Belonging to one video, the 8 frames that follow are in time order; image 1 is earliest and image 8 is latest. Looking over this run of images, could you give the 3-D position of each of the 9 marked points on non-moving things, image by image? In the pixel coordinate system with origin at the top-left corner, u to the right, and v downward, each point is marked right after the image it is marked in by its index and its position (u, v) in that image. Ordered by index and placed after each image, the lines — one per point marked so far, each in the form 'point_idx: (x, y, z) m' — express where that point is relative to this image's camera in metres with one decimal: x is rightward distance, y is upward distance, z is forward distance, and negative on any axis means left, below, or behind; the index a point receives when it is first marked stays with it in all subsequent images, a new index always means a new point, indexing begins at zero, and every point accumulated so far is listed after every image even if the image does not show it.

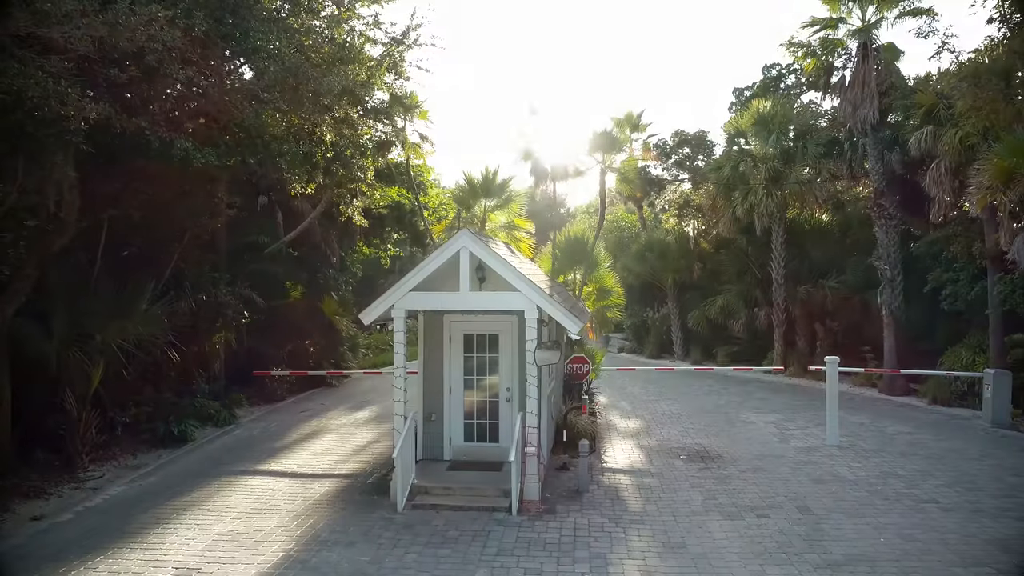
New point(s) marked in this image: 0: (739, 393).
0: (+6.1, -2.8, +19.0) m
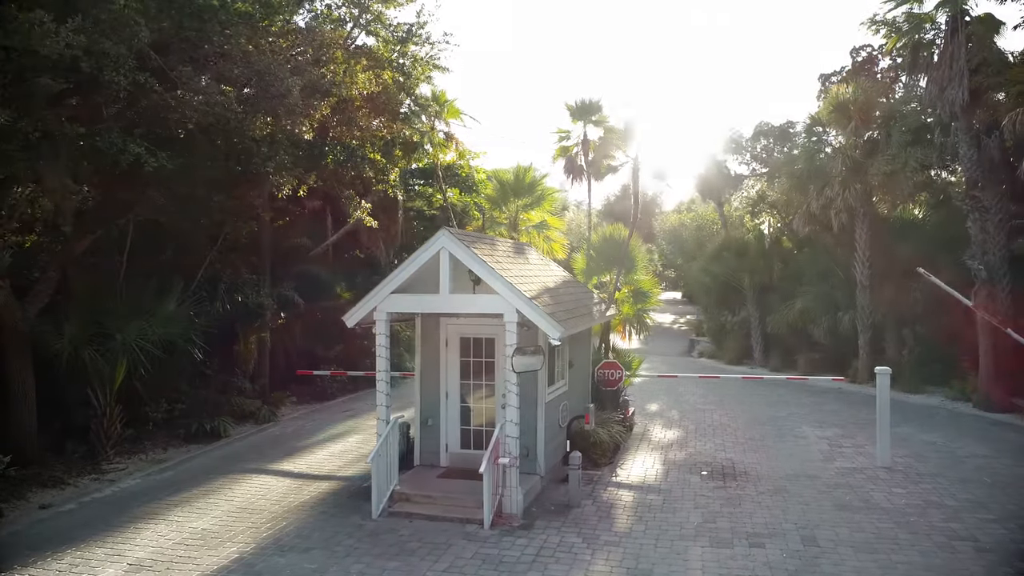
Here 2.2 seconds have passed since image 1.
0: (+7.3, -2.9, +17.5) m
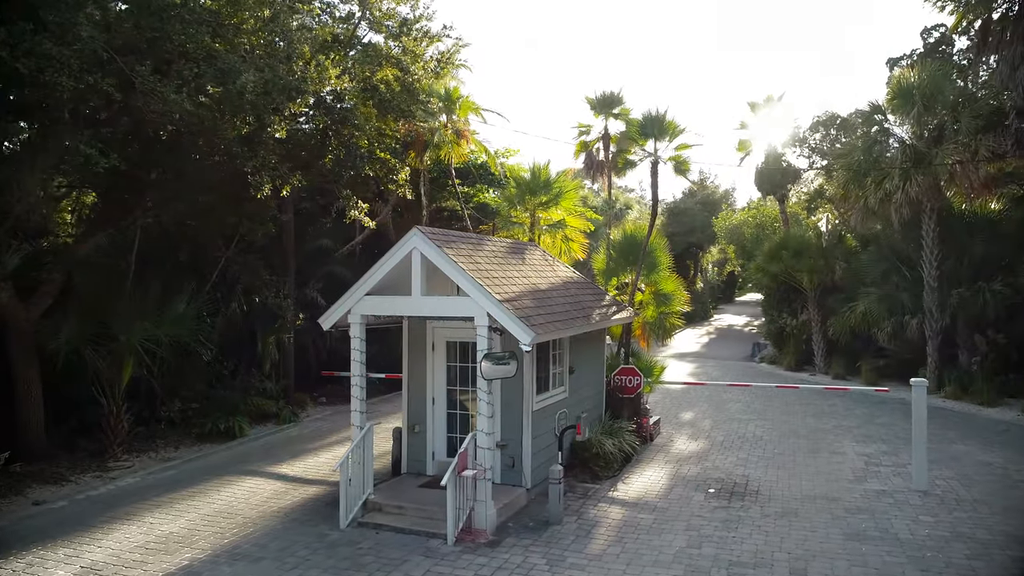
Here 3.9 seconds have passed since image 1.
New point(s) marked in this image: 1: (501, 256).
0: (+7.9, -2.9, +16.1) m
1: (-0.2, +0.5, +10.1) m
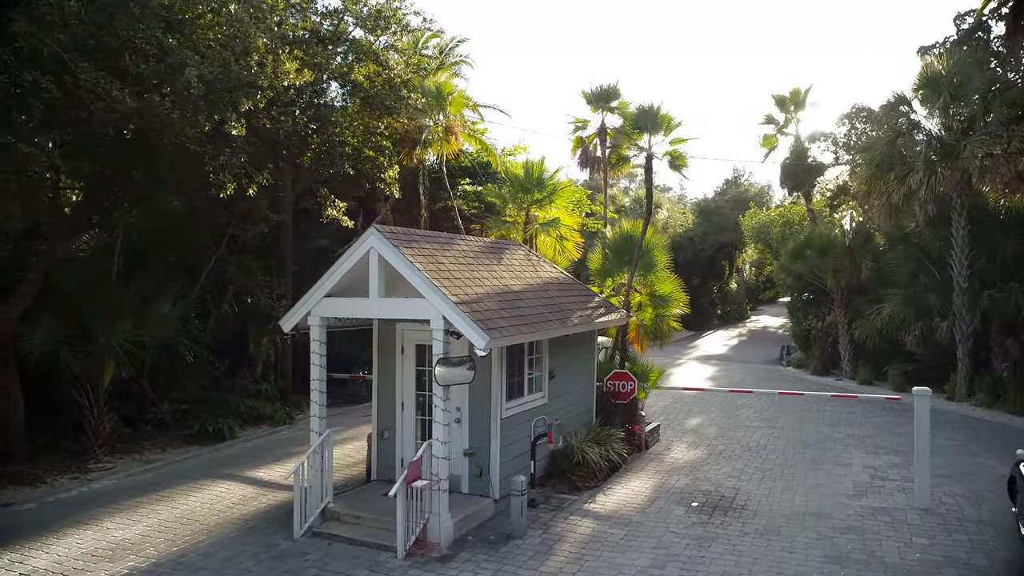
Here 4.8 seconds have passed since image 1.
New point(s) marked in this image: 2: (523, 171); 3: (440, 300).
0: (+7.9, -2.9, +15.3) m
1: (-0.6, +0.4, +9.7) m
2: (+0.2, +2.2, +13.4) m
3: (-0.8, -0.1, +7.8) m
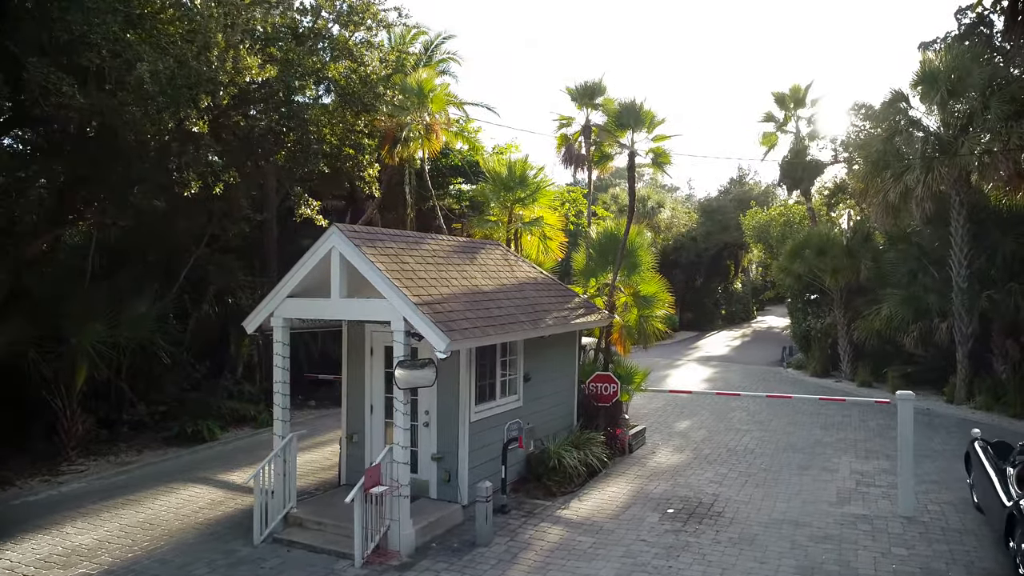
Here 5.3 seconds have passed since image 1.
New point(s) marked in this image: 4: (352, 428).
0: (+7.6, -2.9, +14.9) m
1: (-0.9, +0.4, +9.5) m
2: (-0.1, +2.2, +13.2) m
3: (-1.2, -0.1, +7.6) m
4: (-2.2, -1.9, +9.6) m
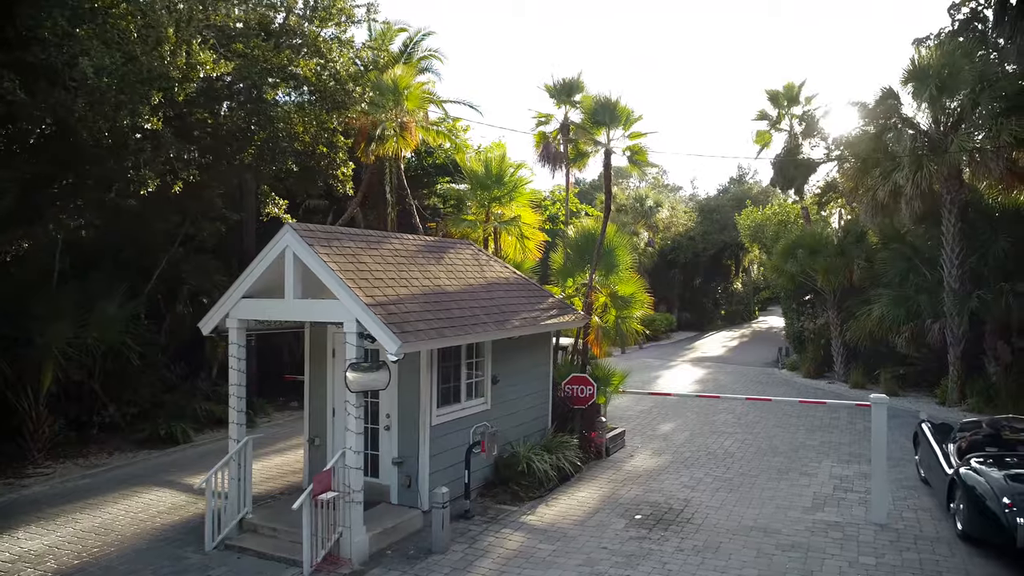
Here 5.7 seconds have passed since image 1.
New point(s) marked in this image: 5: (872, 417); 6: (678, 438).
0: (+7.2, -2.9, +14.6) m
1: (-1.4, +0.4, +9.3) m
2: (-0.5, +2.2, +13.0) m
3: (-1.7, -0.1, +7.4) m
4: (-2.6, -1.9, +9.4) m
5: (+4.5, -1.6, +8.8) m
6: (+3.2, -2.9, +13.8) m
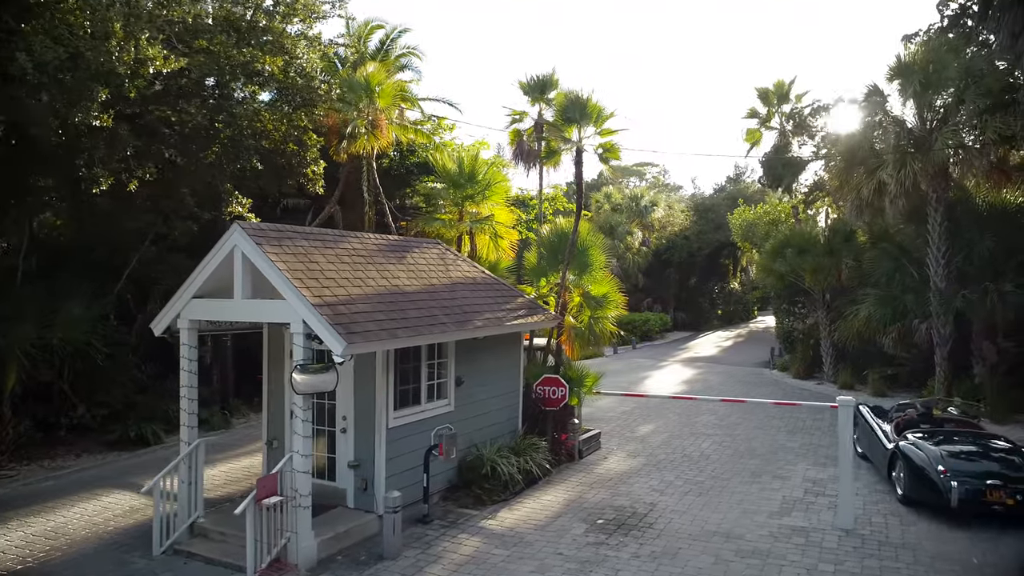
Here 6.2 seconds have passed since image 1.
0: (+6.7, -2.9, +14.4) m
1: (-1.9, +0.4, +9.1) m
2: (-1.0, +2.2, +12.8) m
3: (-2.2, -0.1, +7.3) m
4: (-3.1, -1.9, +9.2) m
5: (+4.0, -1.6, +8.6) m
6: (+2.8, -2.9, +13.6) m
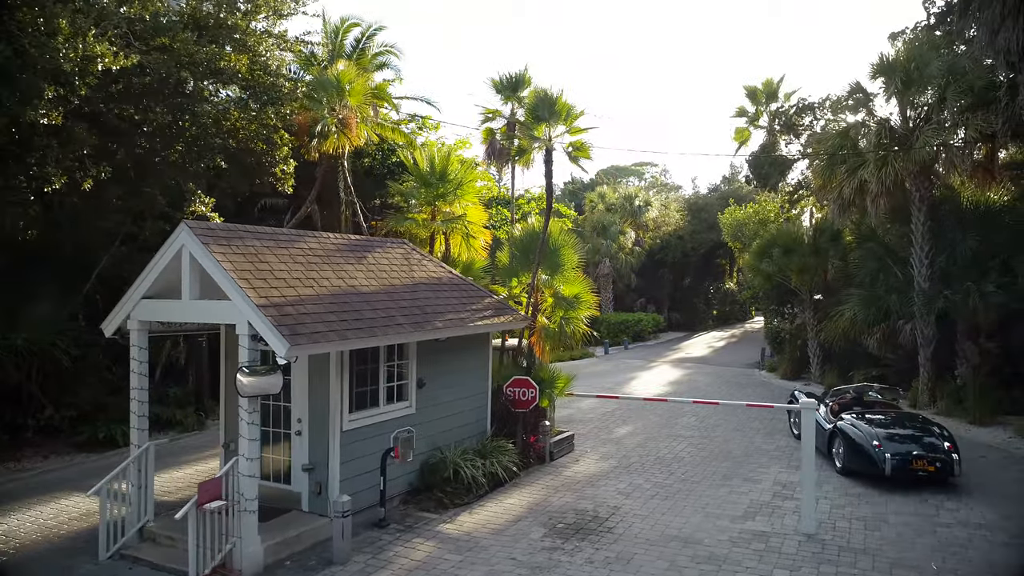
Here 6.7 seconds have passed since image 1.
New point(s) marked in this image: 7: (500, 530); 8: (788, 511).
0: (+6.2, -2.9, +14.3) m
1: (-2.4, +0.4, +9.0) m
2: (-1.5, +2.2, +12.7) m
3: (-2.7, -0.2, +7.1) m
4: (-3.6, -1.9, +9.1) m
5: (+3.4, -1.6, +8.4) m
6: (+2.3, -2.9, +13.4) m
7: (-0.1, -2.9, +8.5) m
8: (+3.6, -2.9, +9.1) m
